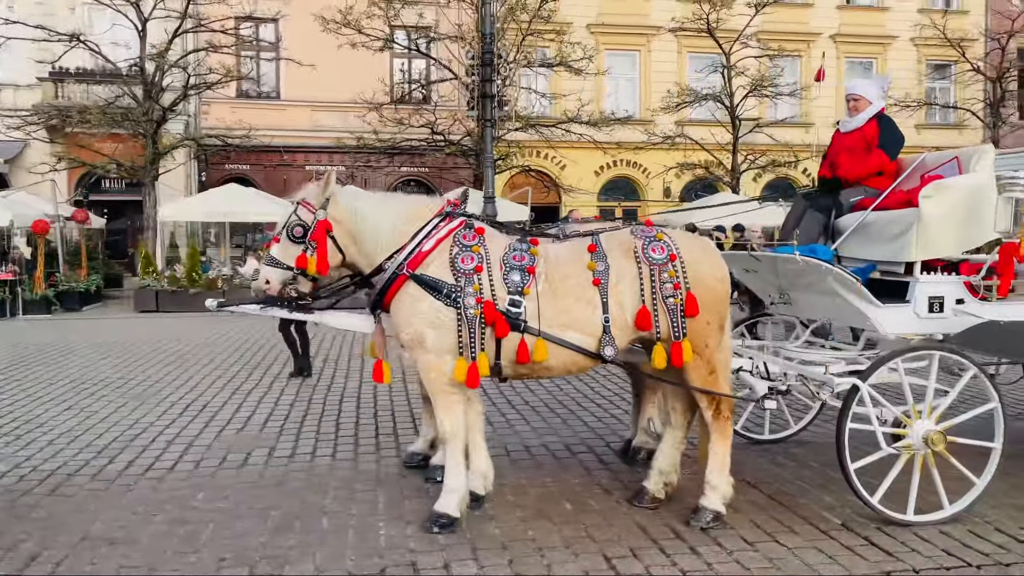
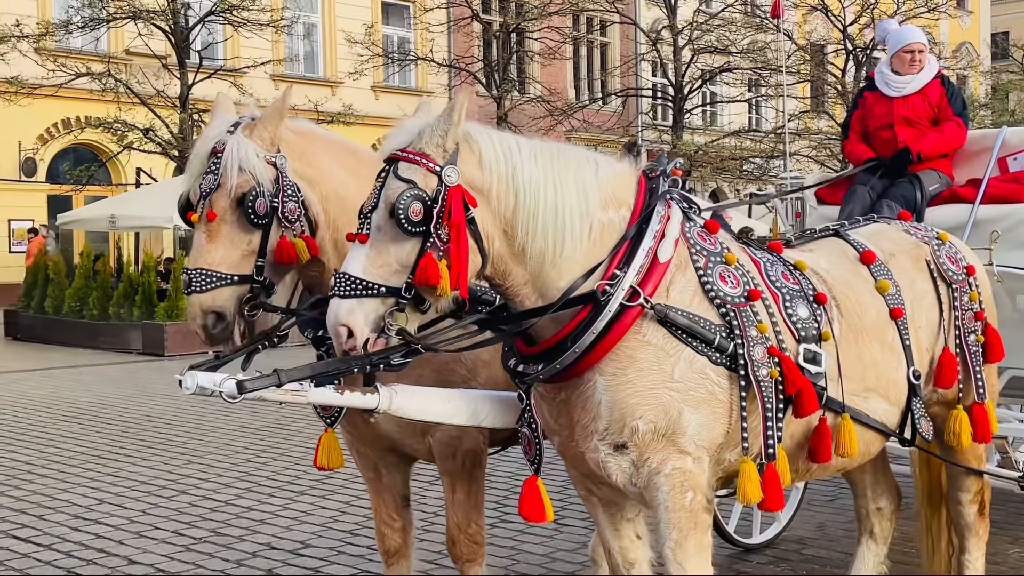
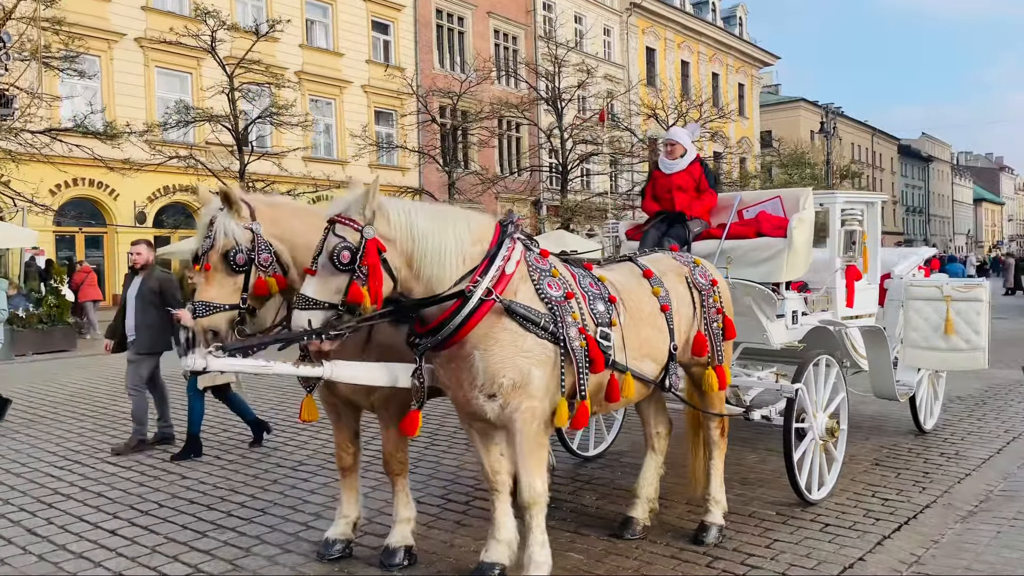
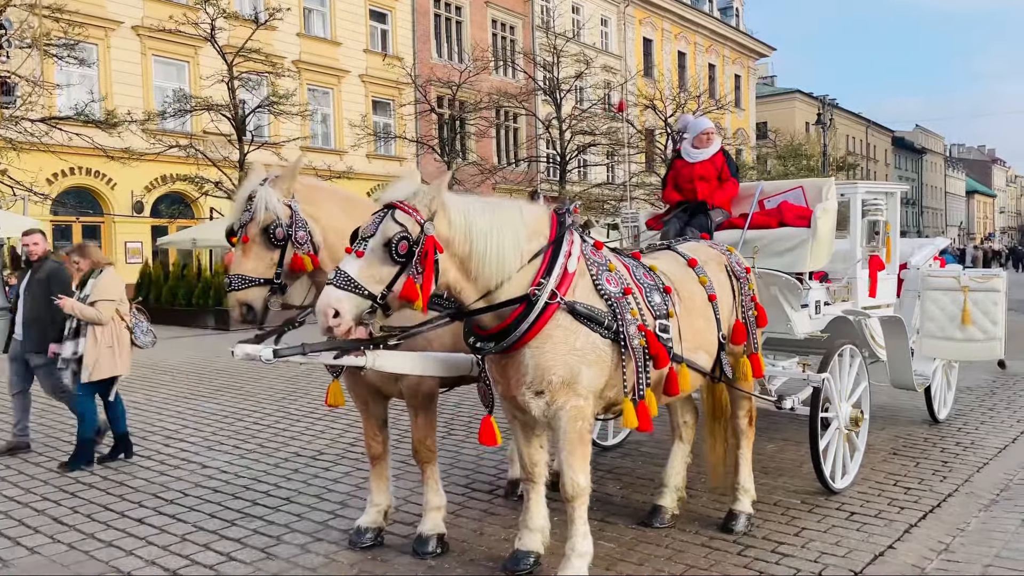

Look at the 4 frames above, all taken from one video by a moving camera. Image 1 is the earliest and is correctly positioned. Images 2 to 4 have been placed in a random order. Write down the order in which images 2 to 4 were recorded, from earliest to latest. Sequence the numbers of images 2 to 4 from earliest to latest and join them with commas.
3, 4, 2
